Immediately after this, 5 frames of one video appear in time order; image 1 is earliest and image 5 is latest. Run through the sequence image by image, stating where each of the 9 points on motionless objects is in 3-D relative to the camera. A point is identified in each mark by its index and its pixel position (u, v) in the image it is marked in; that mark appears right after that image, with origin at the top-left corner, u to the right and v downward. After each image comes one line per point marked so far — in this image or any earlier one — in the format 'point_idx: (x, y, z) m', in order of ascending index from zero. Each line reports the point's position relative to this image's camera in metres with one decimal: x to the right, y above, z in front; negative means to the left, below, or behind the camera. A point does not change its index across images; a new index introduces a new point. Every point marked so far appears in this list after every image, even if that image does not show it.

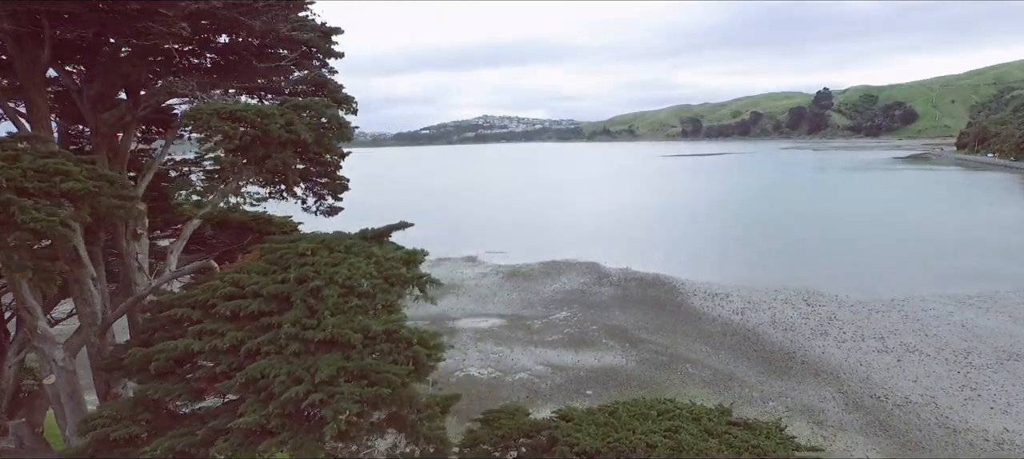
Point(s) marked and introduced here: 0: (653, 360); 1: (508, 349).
0: (+3.9, -3.6, +18.0) m
1: (-0.1, -3.6, +19.8) m
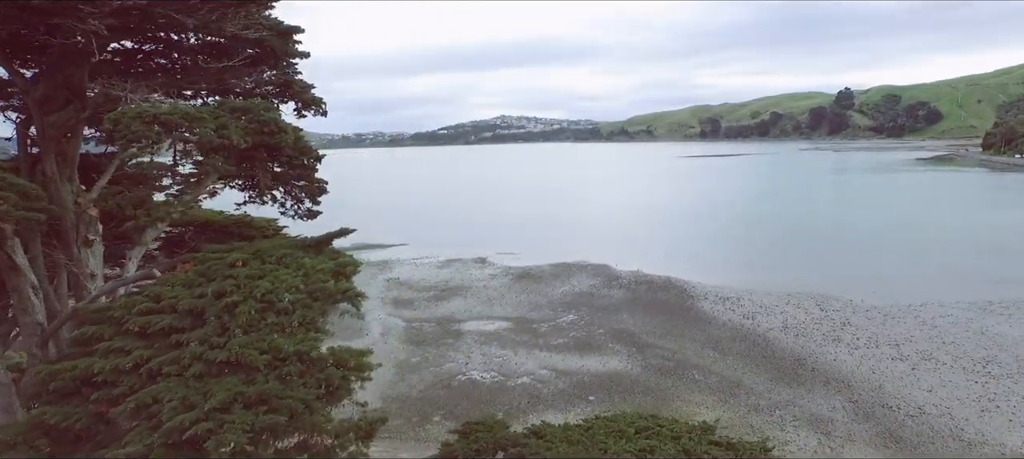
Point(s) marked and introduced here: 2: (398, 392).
0: (+3.9, -3.7, +17.7) m
1: (0.0, -3.7, +19.5) m
2: (-2.9, -4.1, +16.6) m
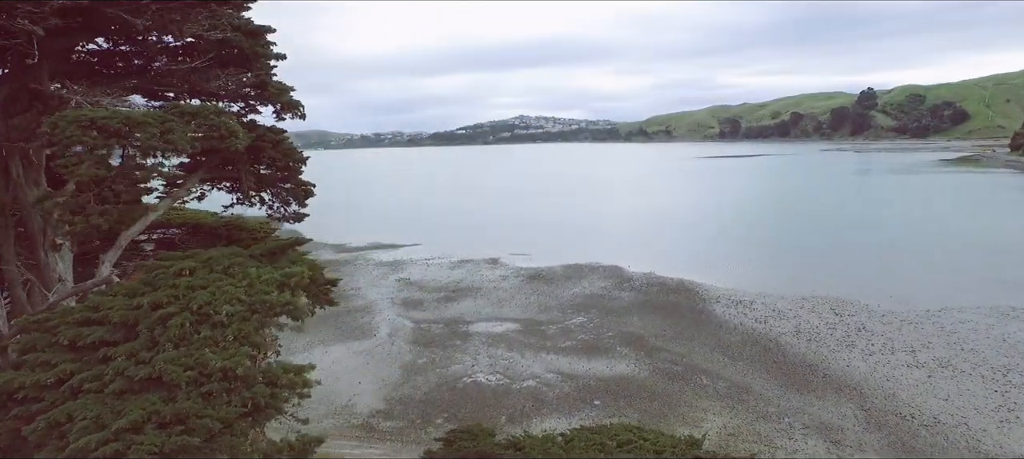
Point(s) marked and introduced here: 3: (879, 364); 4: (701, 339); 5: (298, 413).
0: (+4.1, -3.7, +17.4) m
1: (+0.2, -3.7, +19.3) m
2: (-2.8, -4.1, +16.5) m
3: (+9.8, -3.6, +17.5) m
4: (+5.7, -3.3, +19.9) m
5: (-5.0, -4.3, +15.3) m
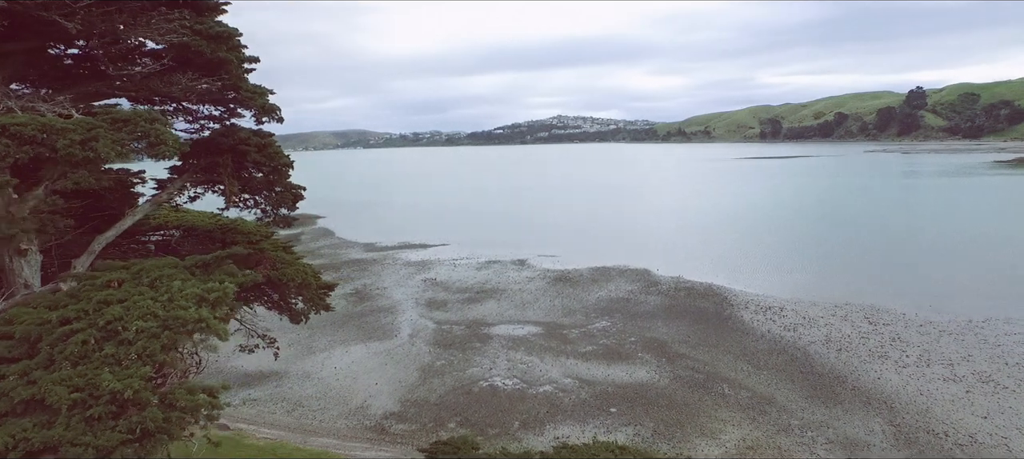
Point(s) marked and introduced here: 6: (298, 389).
0: (+4.5, -3.8, +16.9) m
1: (+0.8, -3.8, +19.1) m
2: (-2.4, -4.2, +16.4) m
3: (+10.2, -3.8, +16.7) m
4: (+6.3, -3.4, +19.3) m
5: (-4.7, -4.3, +15.4) m
6: (-5.6, -4.1, +17.0) m
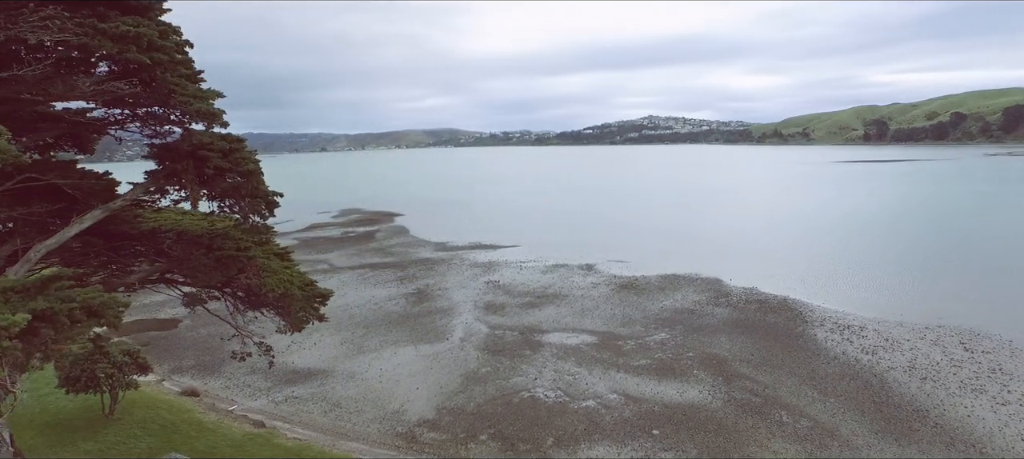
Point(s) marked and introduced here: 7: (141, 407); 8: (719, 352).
0: (+5.5, -4.1, +15.6) m
1: (+2.1, -3.9, +18.3) m
2: (-1.4, -4.3, +16.0) m
3: (+11.1, -4.1, +14.7) m
4: (+7.6, -3.7, +17.8) m
5: (-3.8, -4.4, +15.3) m
6: (-4.5, -4.2, +17.1) m
7: (-8.4, -4.1, +14.9) m
8: (+6.1, -3.6, +19.3) m
